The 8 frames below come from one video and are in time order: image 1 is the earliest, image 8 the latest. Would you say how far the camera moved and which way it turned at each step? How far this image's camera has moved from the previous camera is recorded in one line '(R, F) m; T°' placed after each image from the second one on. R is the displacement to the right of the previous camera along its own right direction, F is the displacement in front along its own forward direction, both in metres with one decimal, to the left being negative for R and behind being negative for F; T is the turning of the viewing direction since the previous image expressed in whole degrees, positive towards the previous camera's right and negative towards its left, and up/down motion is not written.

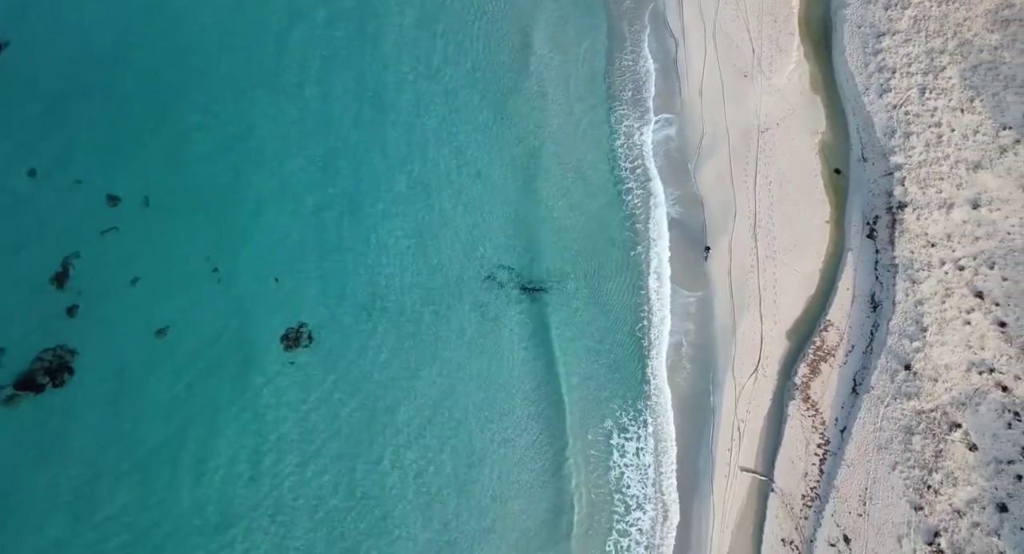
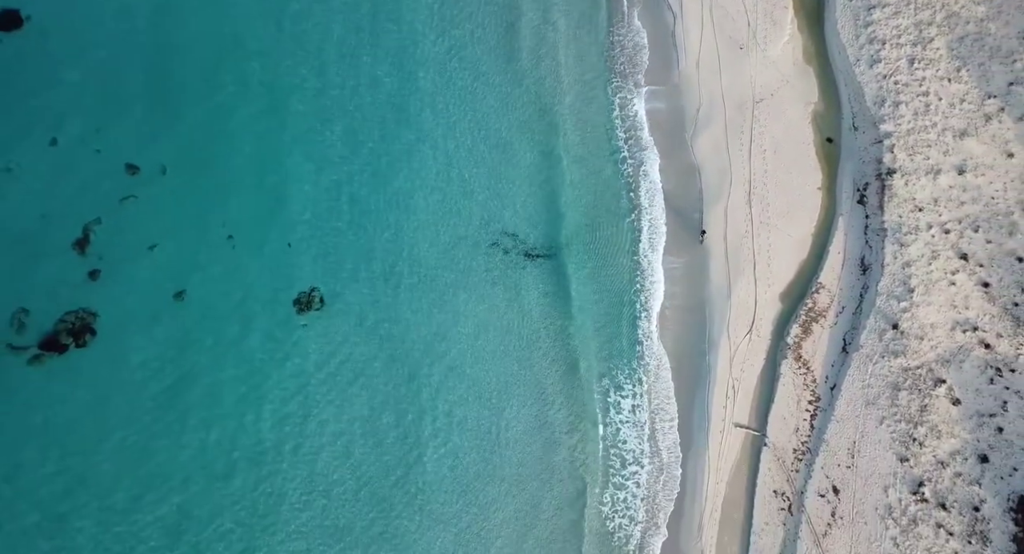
(-0.2, -0.7) m; 0°
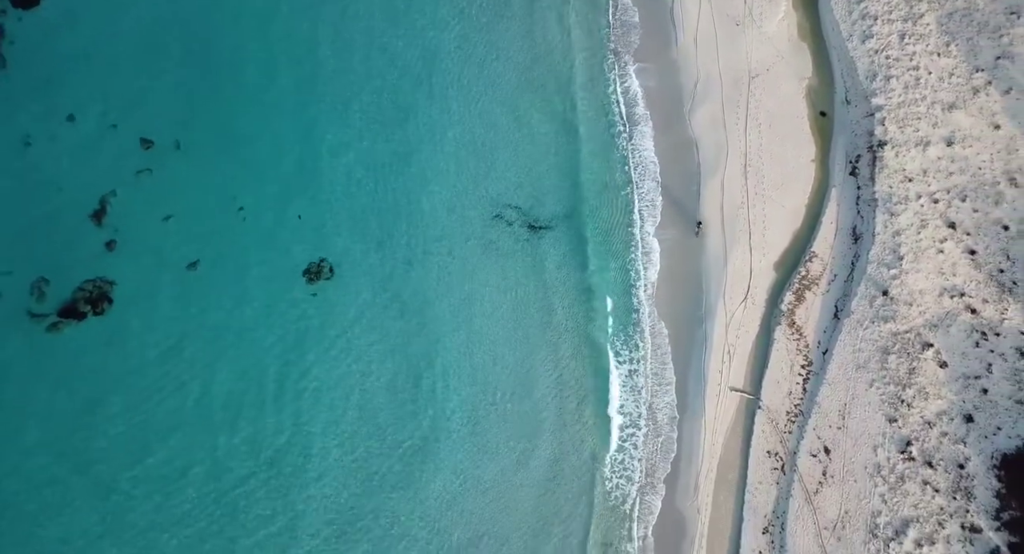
(-0.2, -0.6) m; 0°
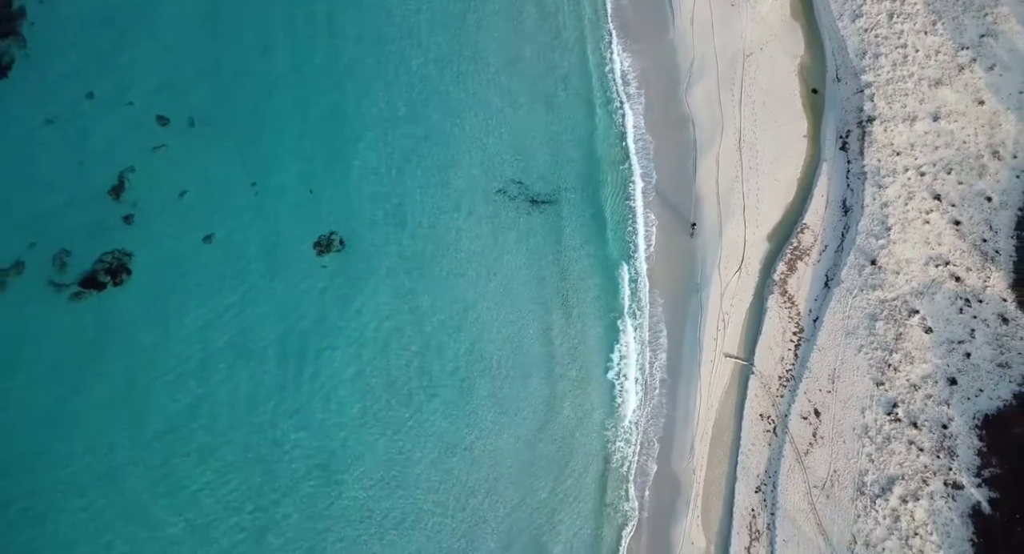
(-0.2, -0.8) m; 0°
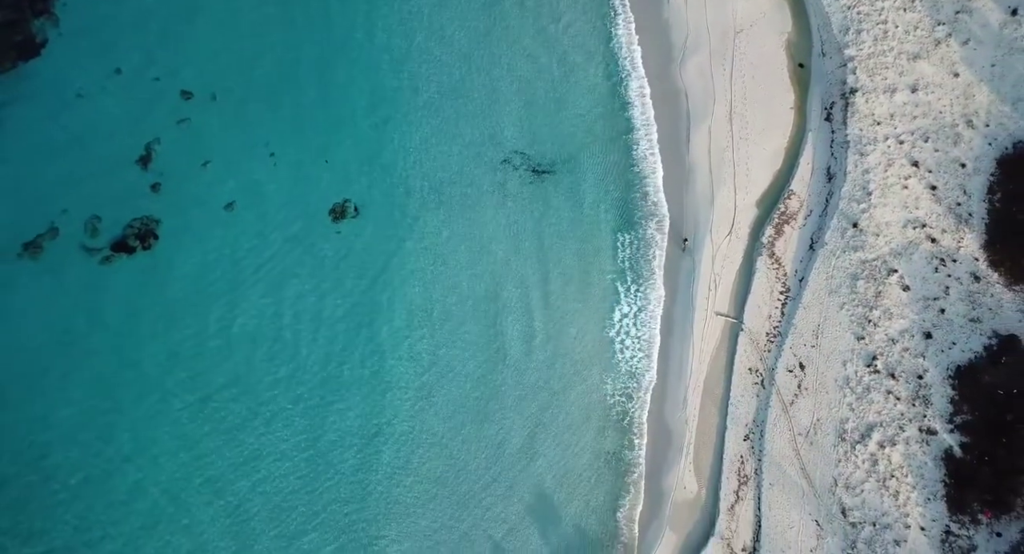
(-0.3, -1.3) m; 0°
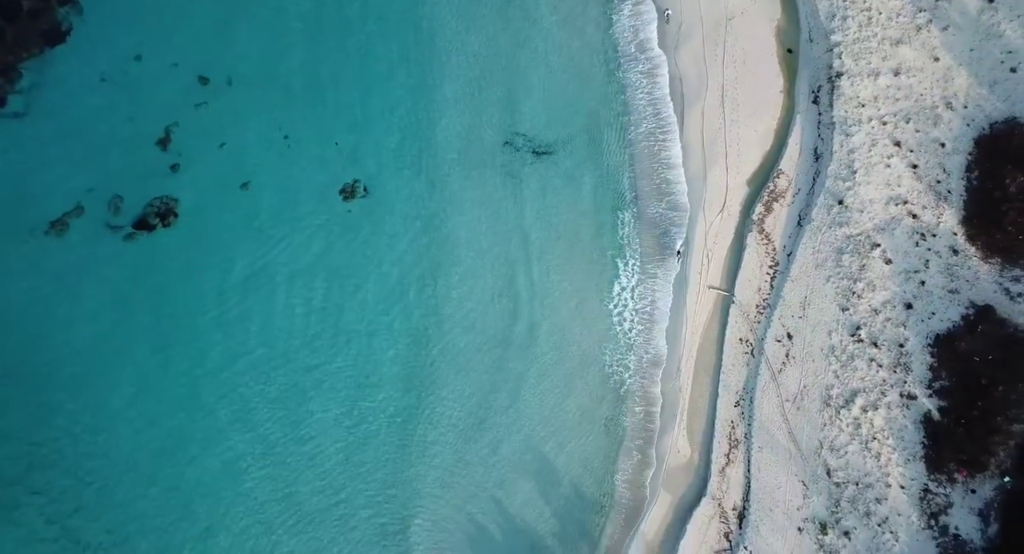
(-0.3, -1.1) m; +1°
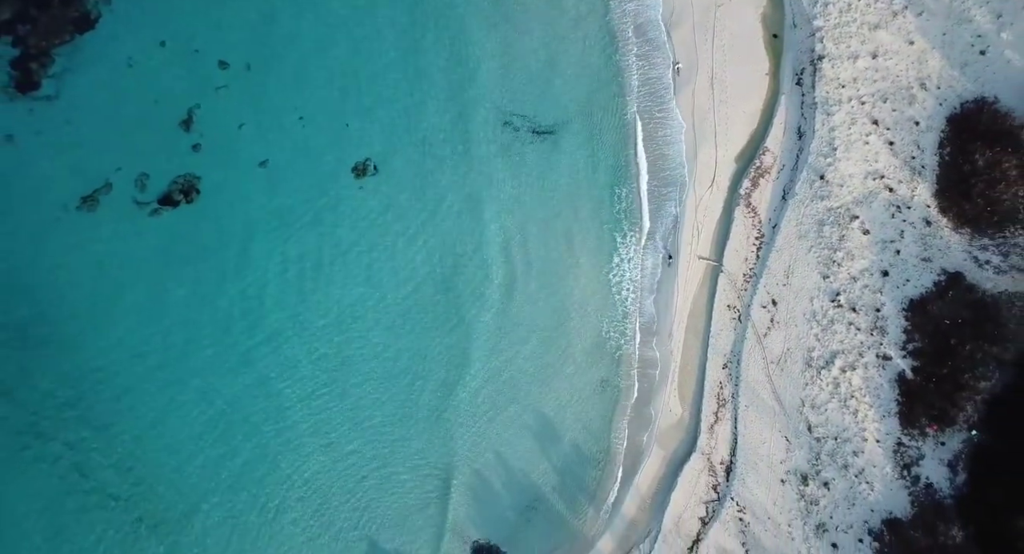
(-0.4, -1.5) m; +1°
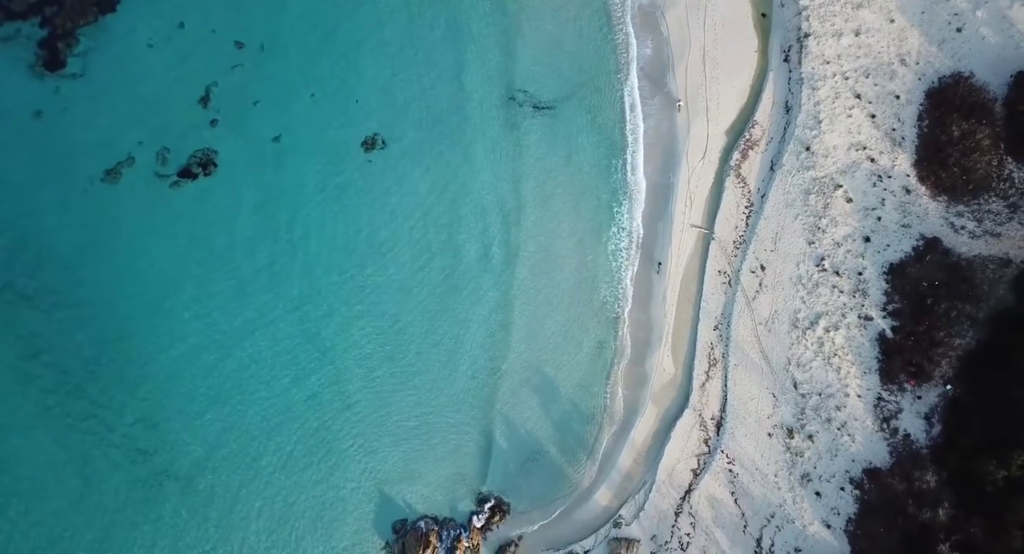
(-0.3, -1.4) m; 0°
